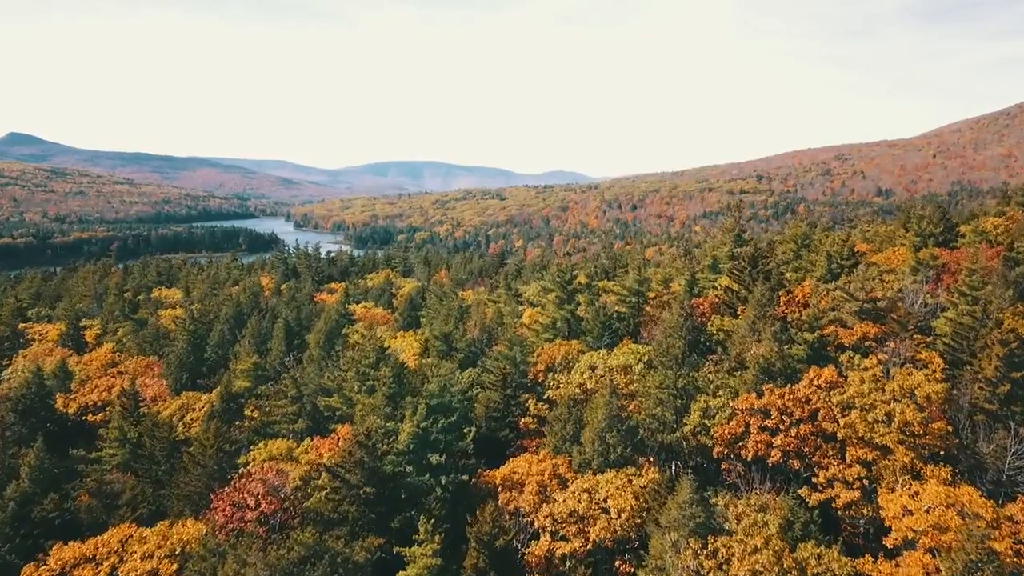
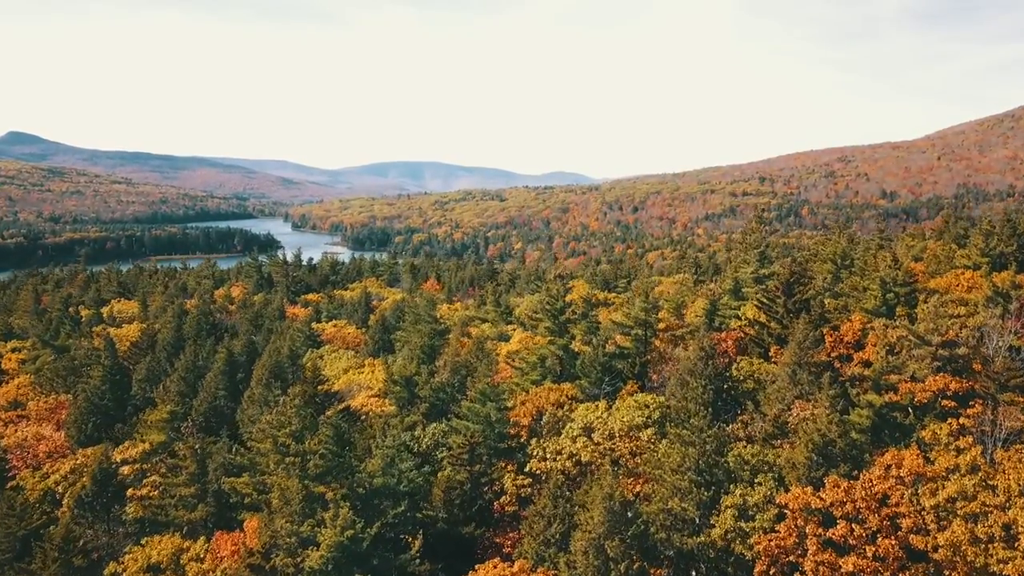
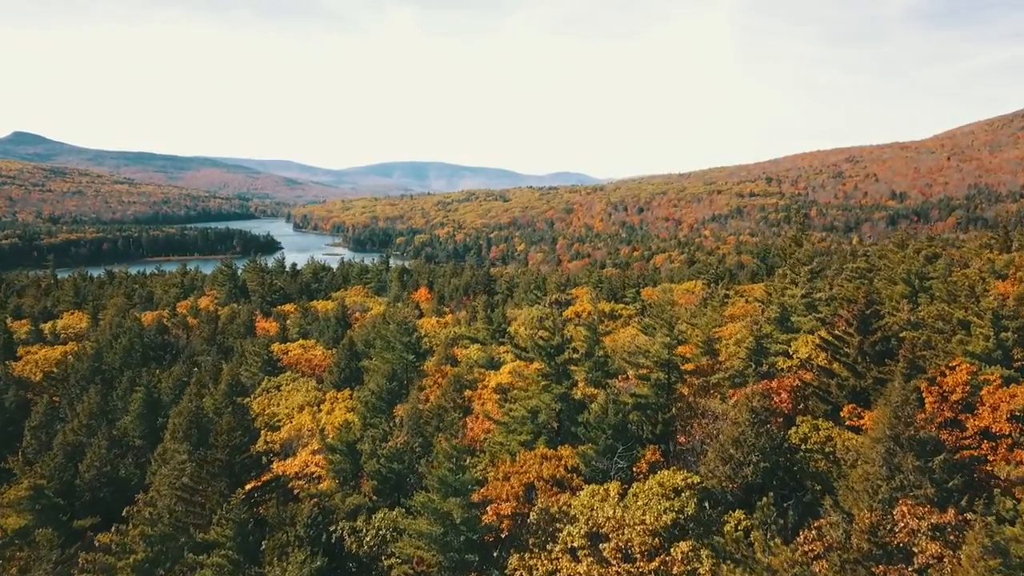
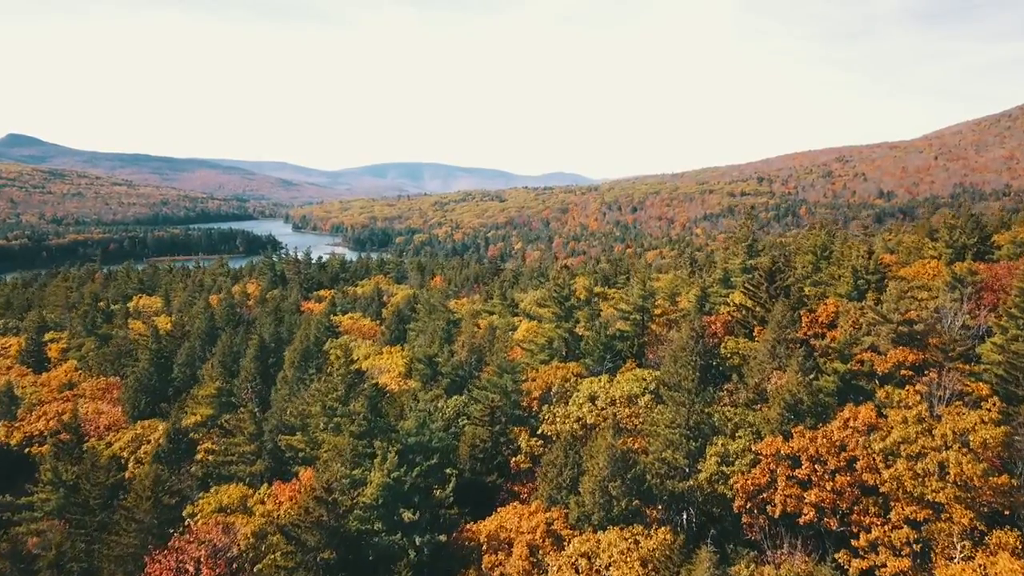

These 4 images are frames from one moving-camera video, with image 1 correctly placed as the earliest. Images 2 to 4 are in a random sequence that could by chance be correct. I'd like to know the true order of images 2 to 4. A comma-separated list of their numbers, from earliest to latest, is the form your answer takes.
4, 2, 3
